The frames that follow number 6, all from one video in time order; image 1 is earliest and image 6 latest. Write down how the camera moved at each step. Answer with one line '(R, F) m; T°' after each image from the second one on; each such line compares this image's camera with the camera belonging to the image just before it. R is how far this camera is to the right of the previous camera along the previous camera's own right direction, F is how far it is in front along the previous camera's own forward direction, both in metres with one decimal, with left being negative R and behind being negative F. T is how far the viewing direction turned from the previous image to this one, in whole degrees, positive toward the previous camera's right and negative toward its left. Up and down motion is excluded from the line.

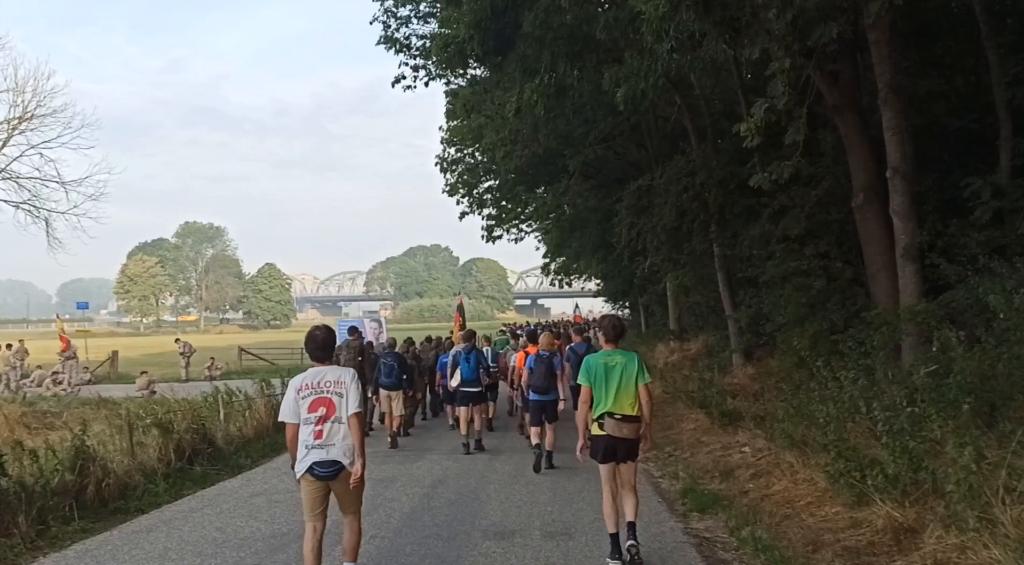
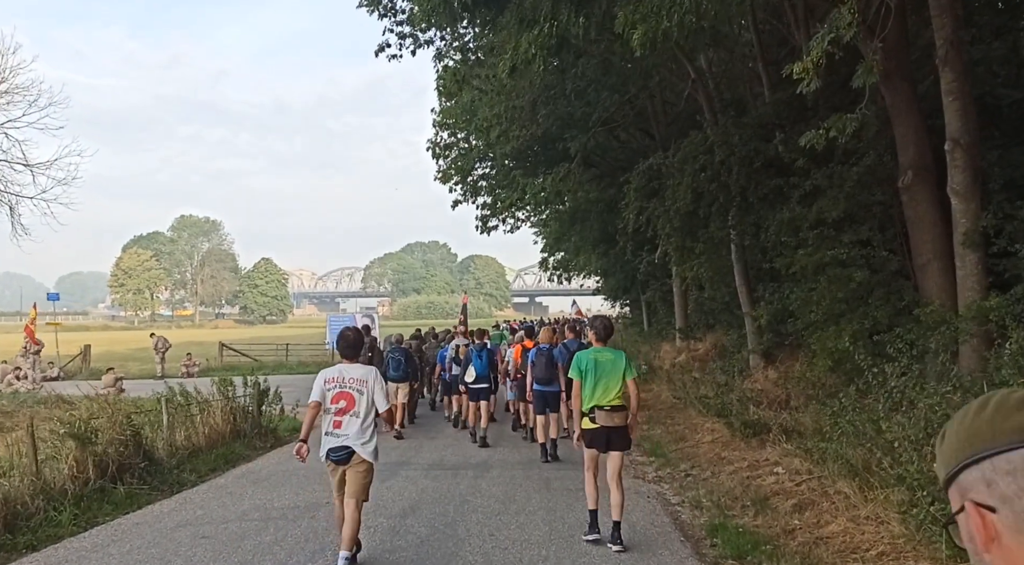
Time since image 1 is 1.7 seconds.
(+0.1, +1.9) m; 0°
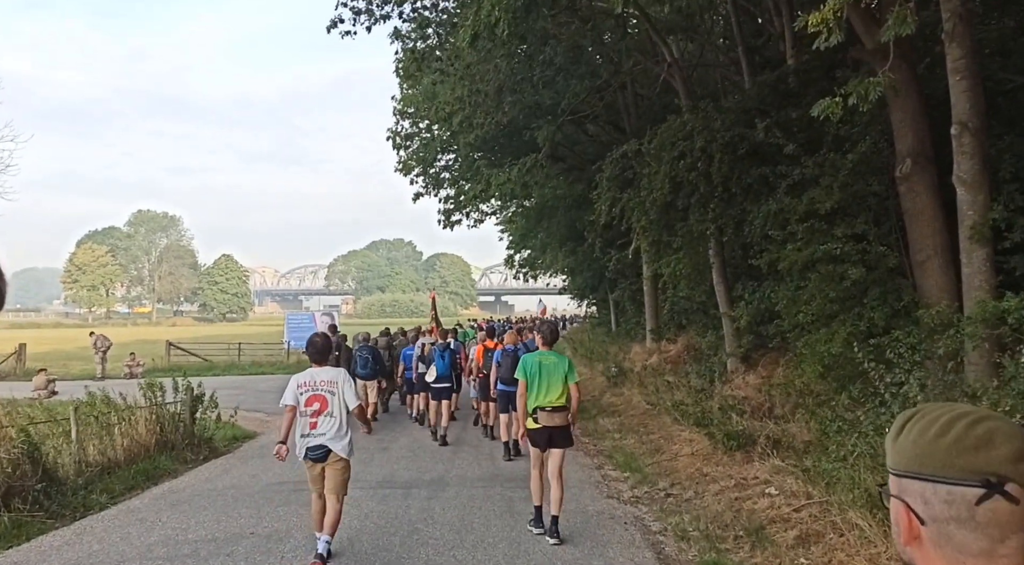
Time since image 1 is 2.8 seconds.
(+0.1, +1.3) m; +2°
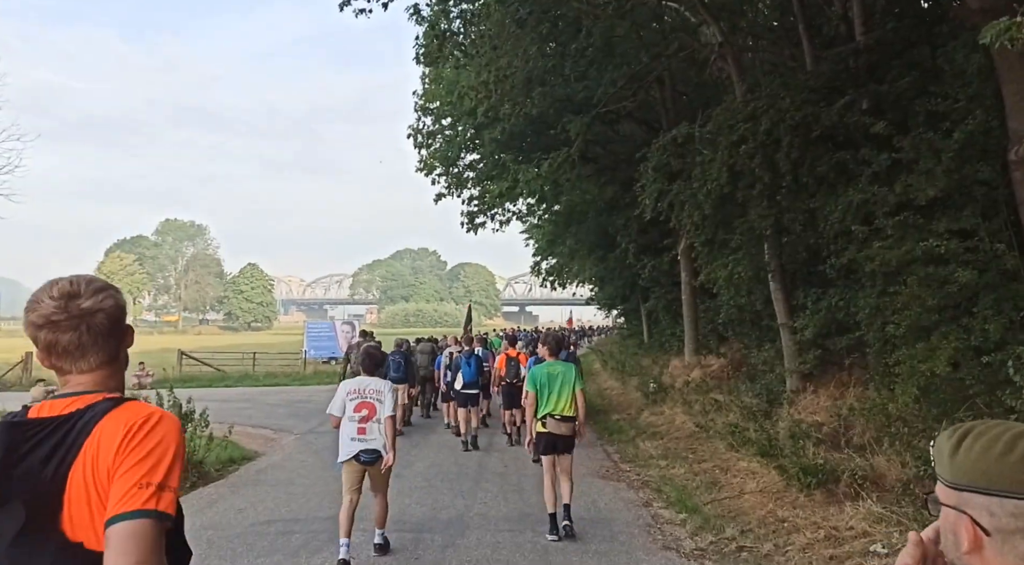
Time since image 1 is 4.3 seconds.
(-0.1, +1.8) m; -1°
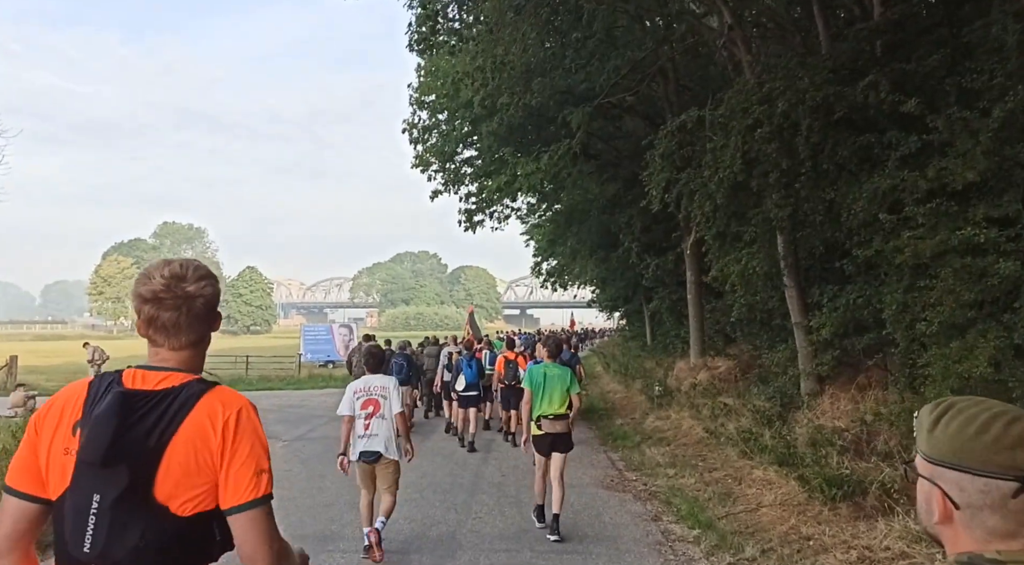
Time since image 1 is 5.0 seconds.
(0.0, +0.8) m; 0°
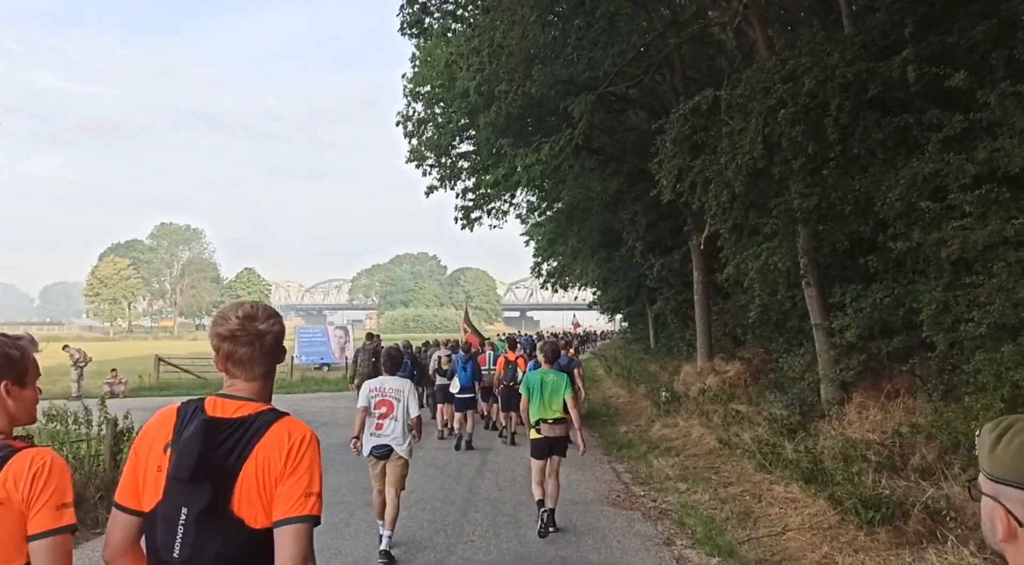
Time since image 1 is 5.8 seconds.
(0.0, +1.0) m; 0°
